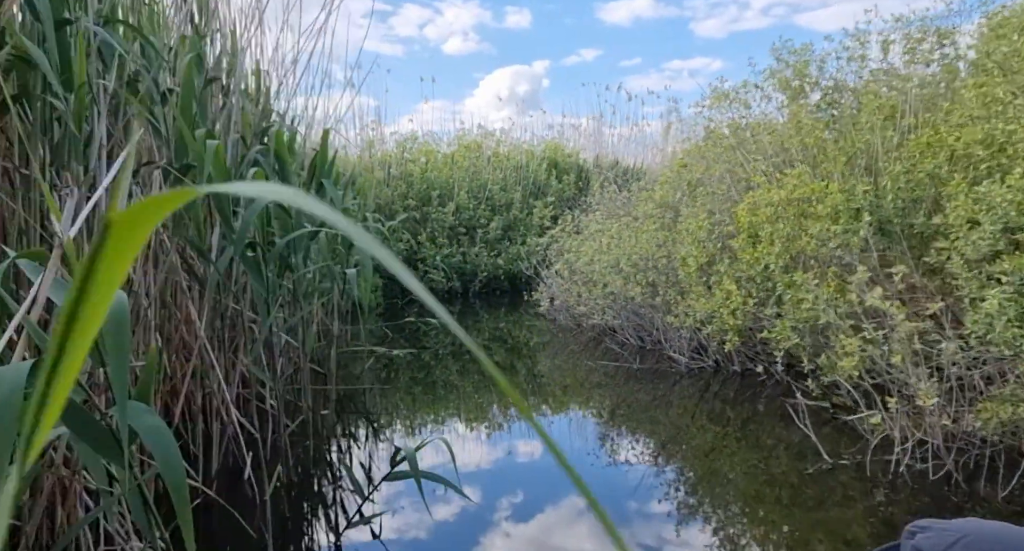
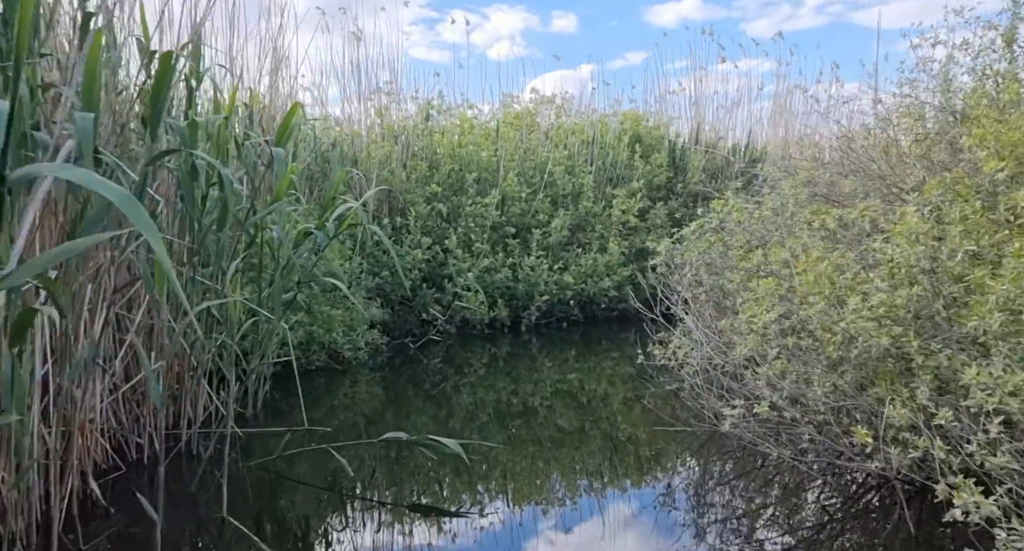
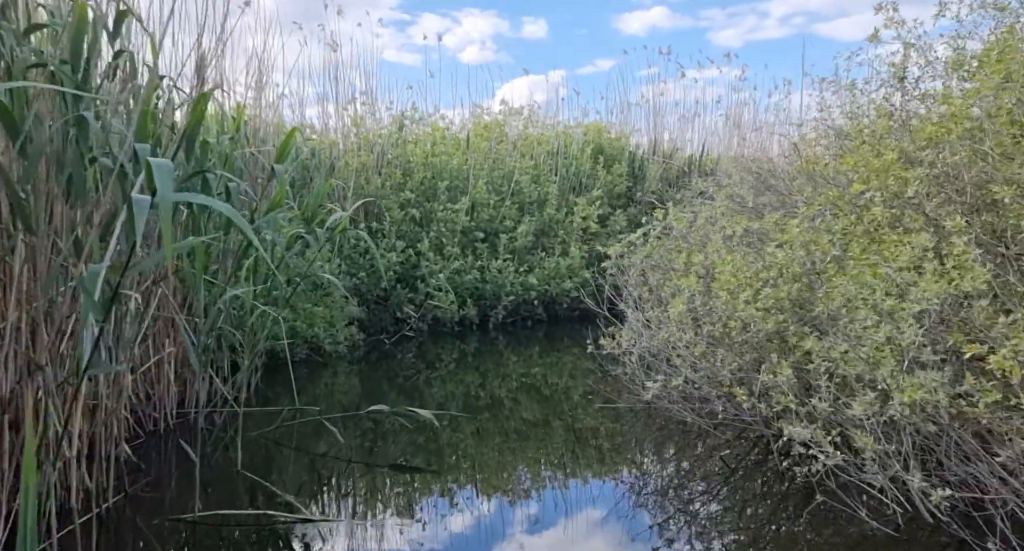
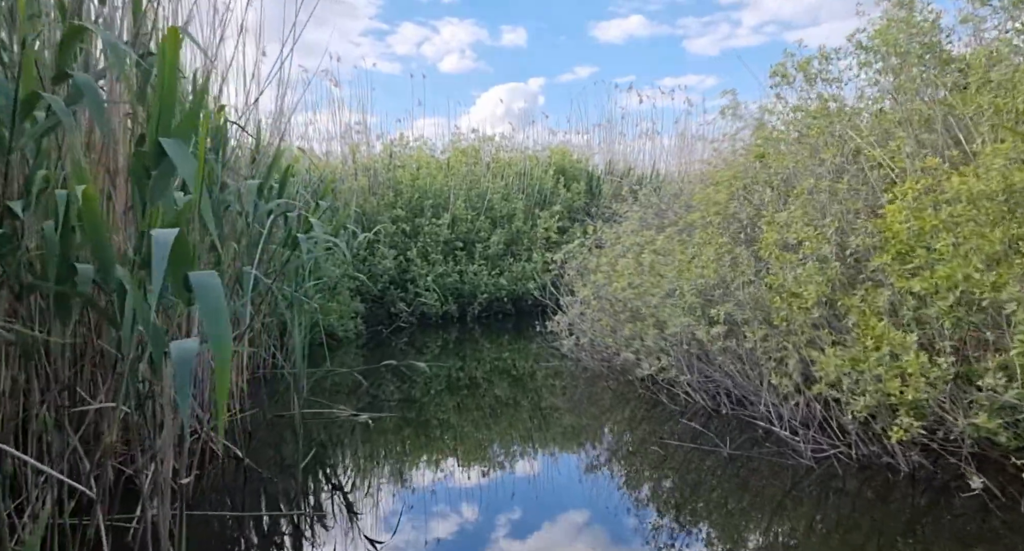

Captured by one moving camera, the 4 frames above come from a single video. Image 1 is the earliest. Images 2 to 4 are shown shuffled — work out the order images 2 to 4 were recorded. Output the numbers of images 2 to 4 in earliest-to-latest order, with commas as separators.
4, 3, 2
